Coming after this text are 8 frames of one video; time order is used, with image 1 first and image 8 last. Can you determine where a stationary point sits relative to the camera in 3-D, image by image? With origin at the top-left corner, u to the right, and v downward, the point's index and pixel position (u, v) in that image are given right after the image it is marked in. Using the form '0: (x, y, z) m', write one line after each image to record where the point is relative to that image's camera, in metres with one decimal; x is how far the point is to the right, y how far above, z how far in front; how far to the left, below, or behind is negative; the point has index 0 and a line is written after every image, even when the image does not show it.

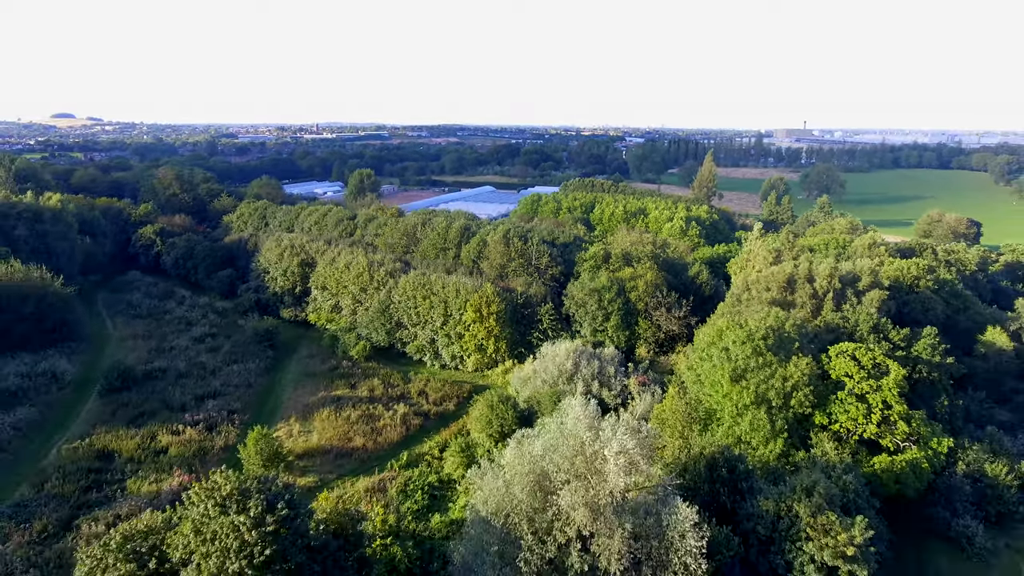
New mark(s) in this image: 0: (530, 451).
0: (+0.5, -4.3, +17.6) m
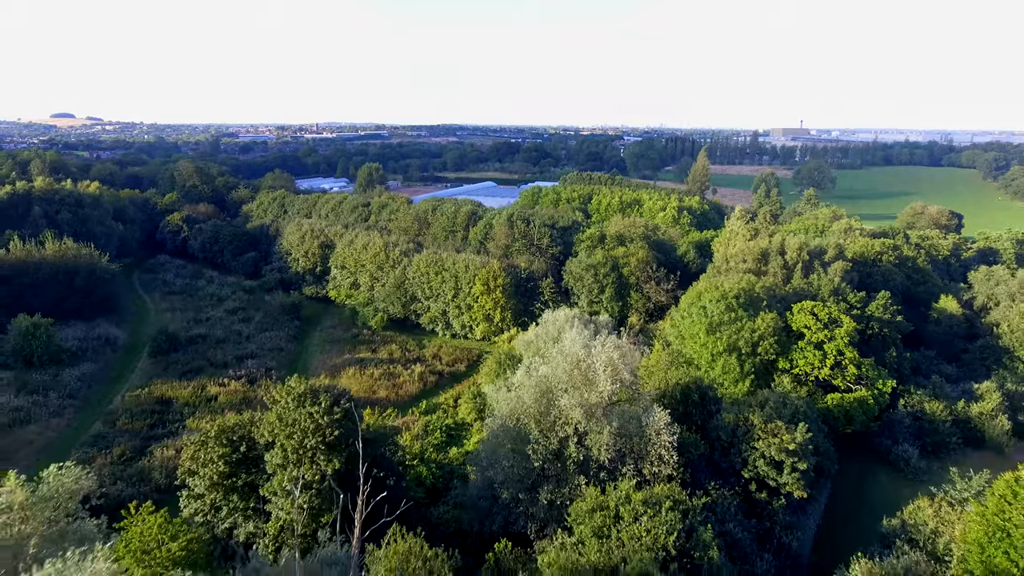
0: (+0.8, -2.7, +21.6) m
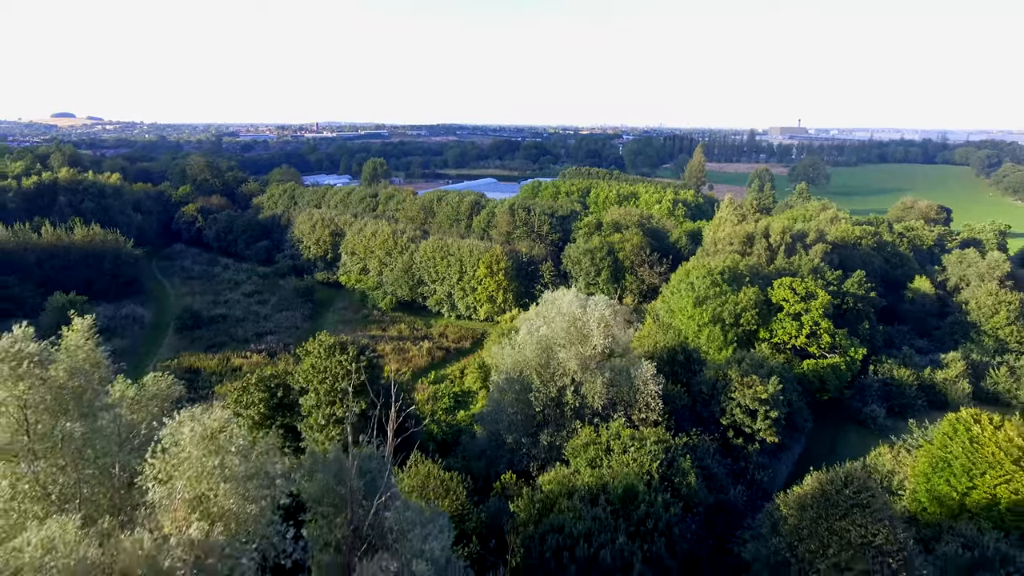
0: (+1.0, -1.6, +24.2) m
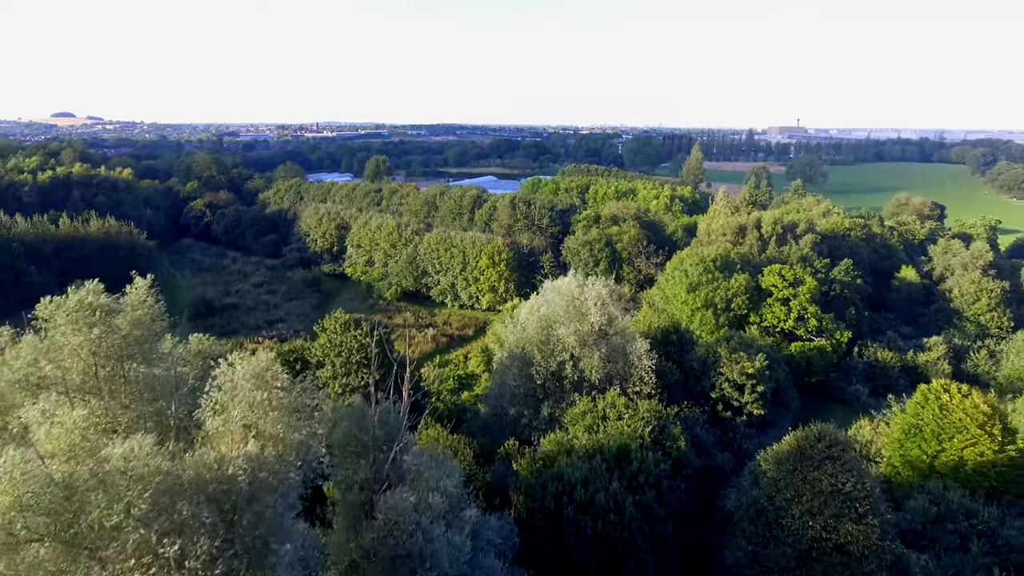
0: (+1.1, -0.9, +25.7) m
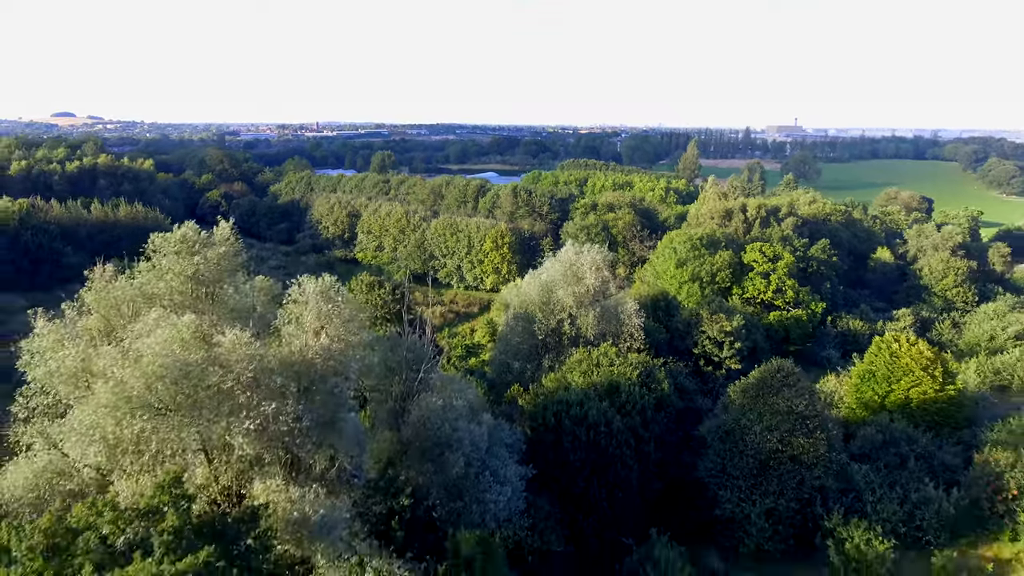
0: (+1.3, +0.5, +28.8) m
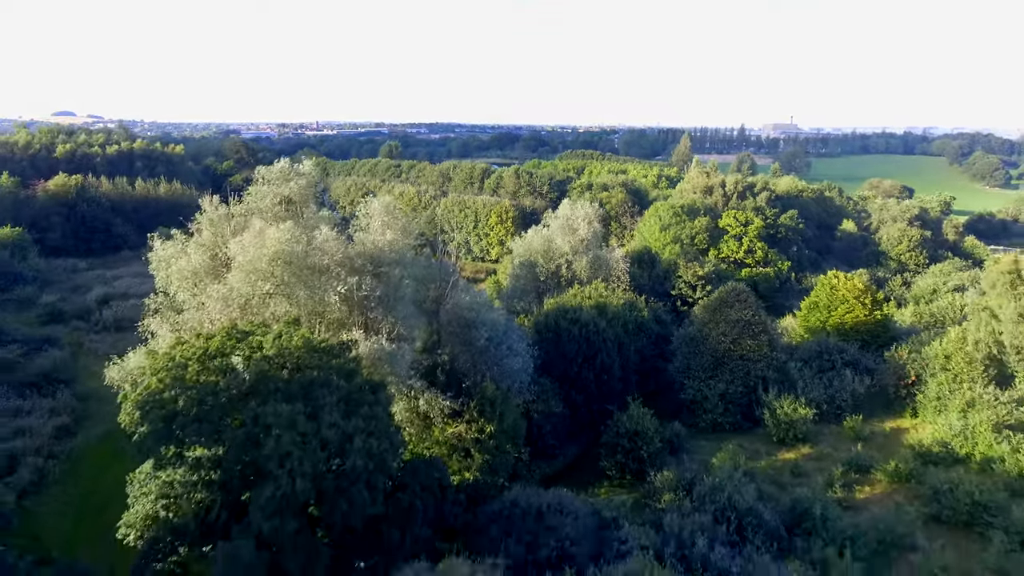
0: (+1.5, +2.9, +33.8) m
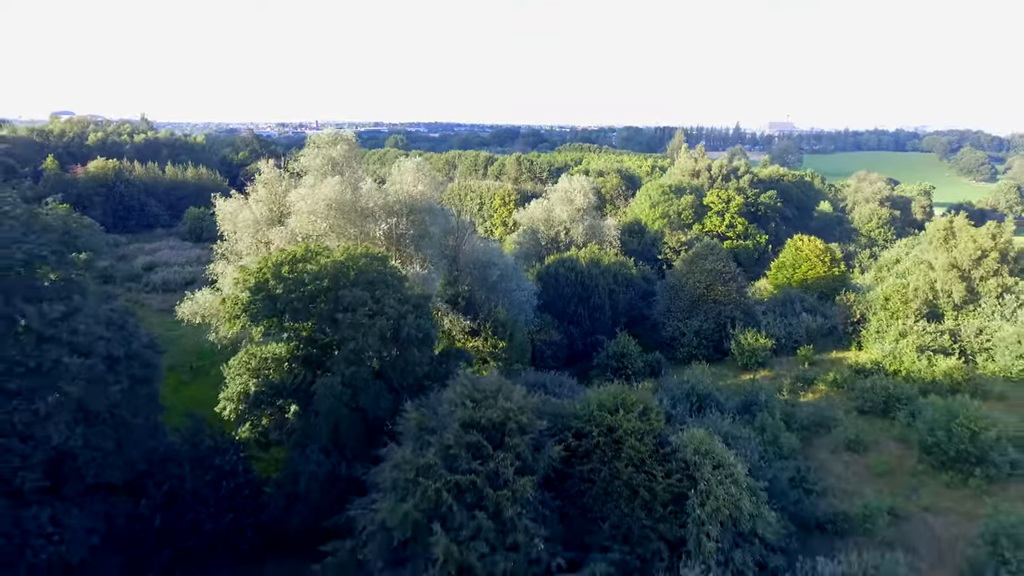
0: (+1.8, +4.9, +38.0) m
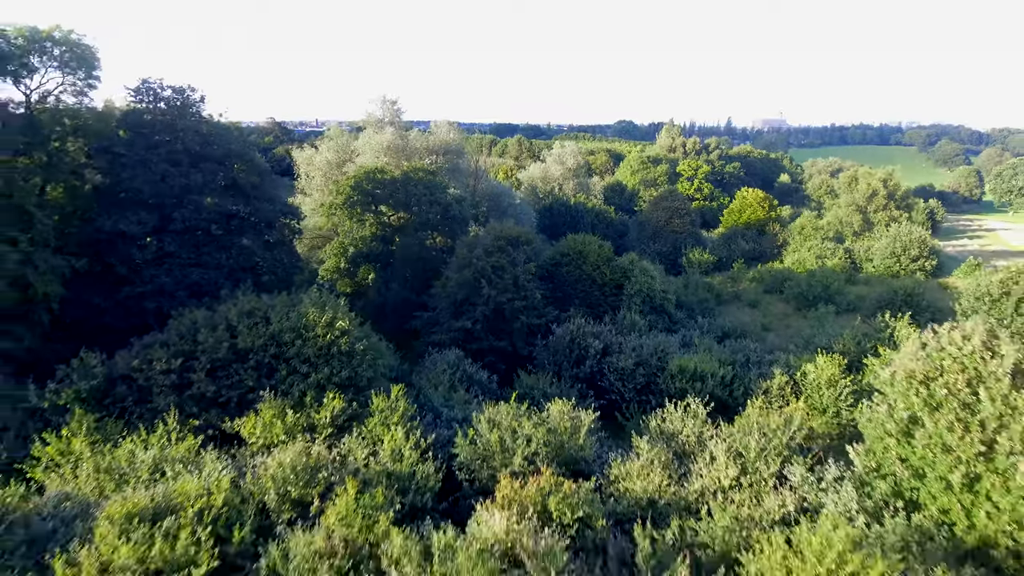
0: (+2.0, +8.6, +46.4) m
